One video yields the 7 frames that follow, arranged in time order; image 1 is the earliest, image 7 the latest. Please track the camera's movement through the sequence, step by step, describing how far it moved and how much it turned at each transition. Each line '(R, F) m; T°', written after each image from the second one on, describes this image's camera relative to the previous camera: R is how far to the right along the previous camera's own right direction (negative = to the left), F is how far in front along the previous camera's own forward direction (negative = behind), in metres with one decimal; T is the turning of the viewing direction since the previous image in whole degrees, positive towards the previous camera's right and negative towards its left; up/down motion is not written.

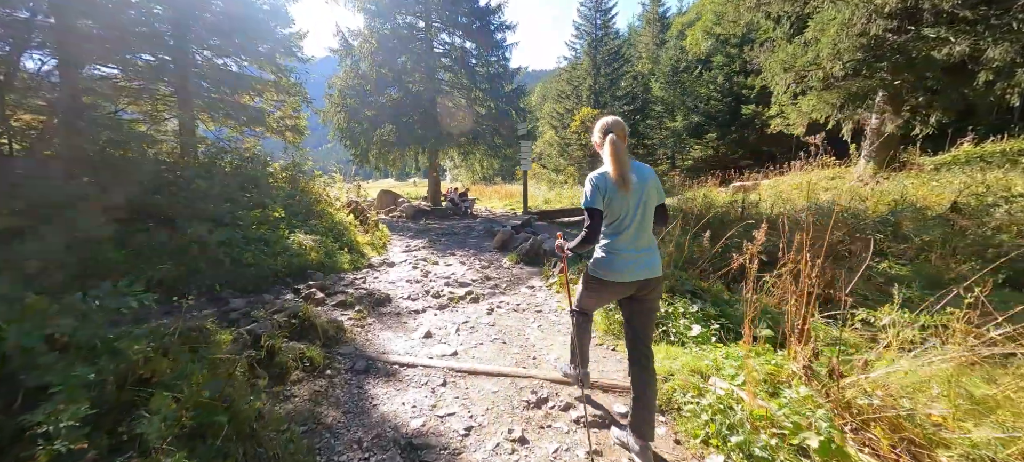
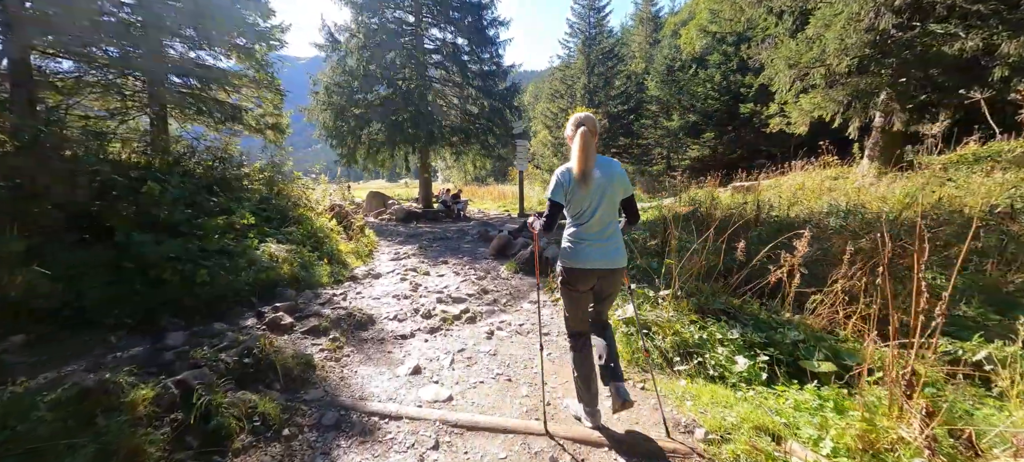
(-0.1, +0.7) m; +1°
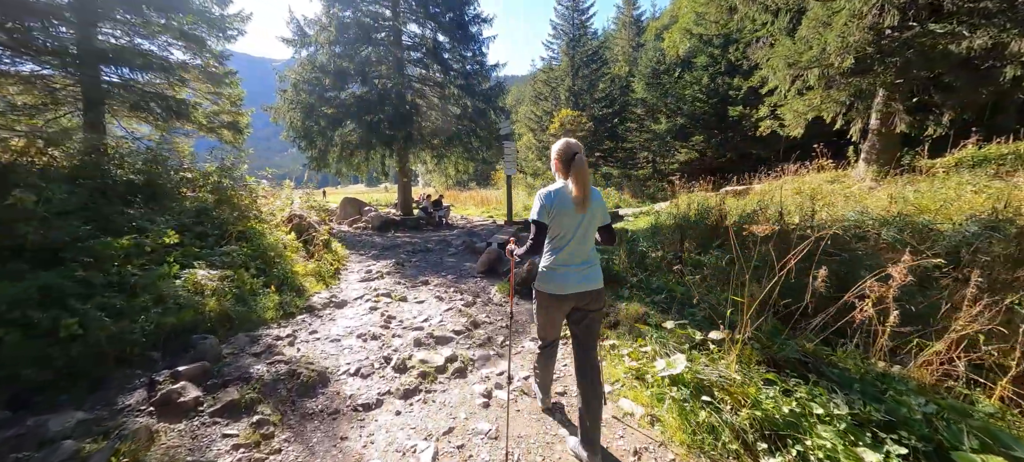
(-0.2, +1.1) m; +3°
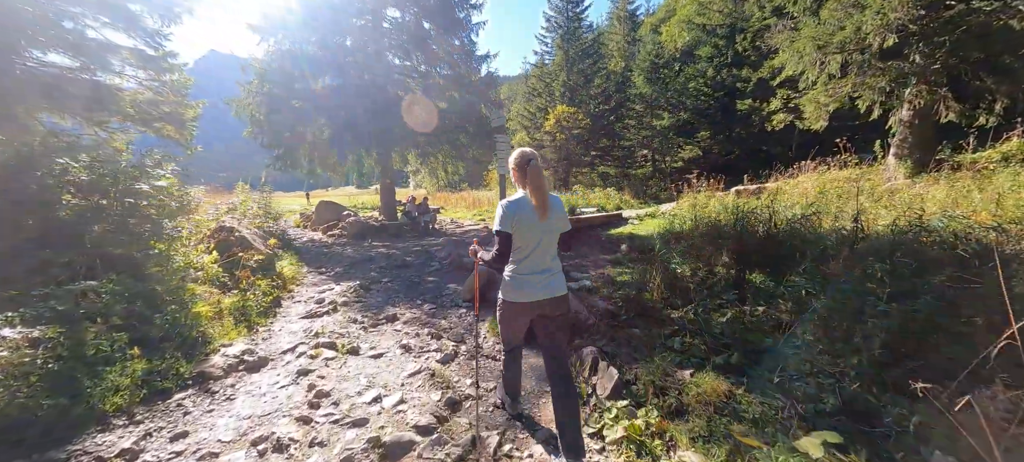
(0.0, +1.7) m; +1°
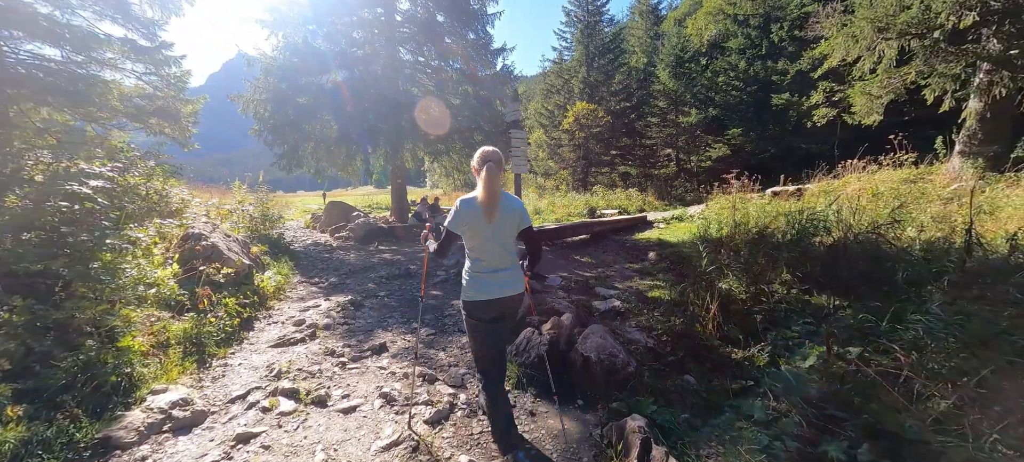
(0.0, +1.0) m; -2°
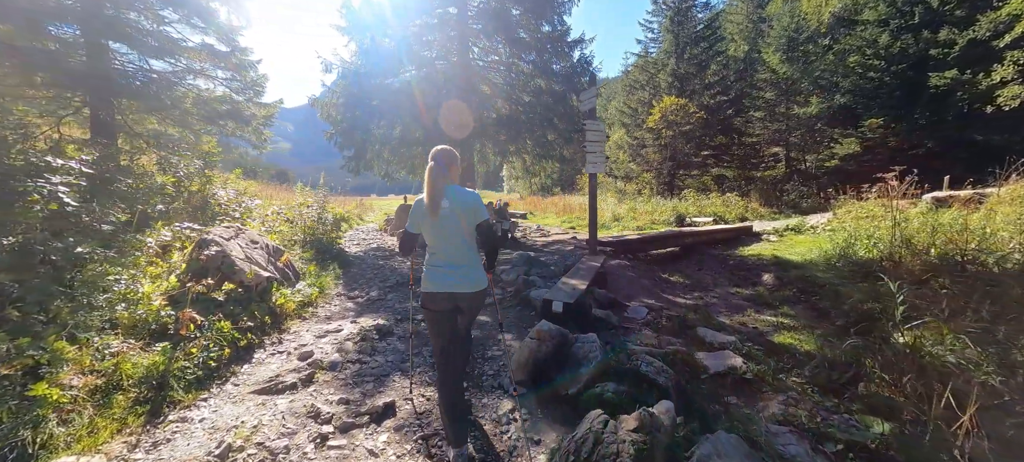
(+0.1, +1.4) m; -11°
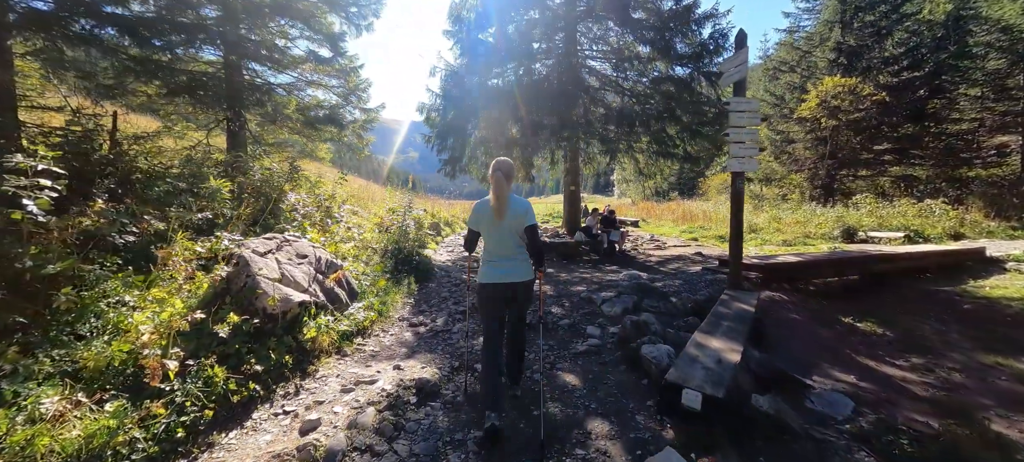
(+0.1, +1.5) m; -15°
